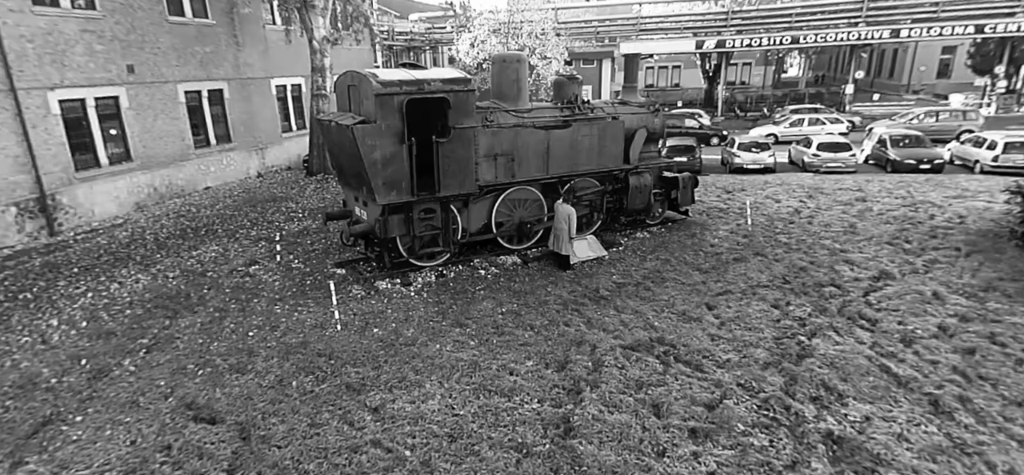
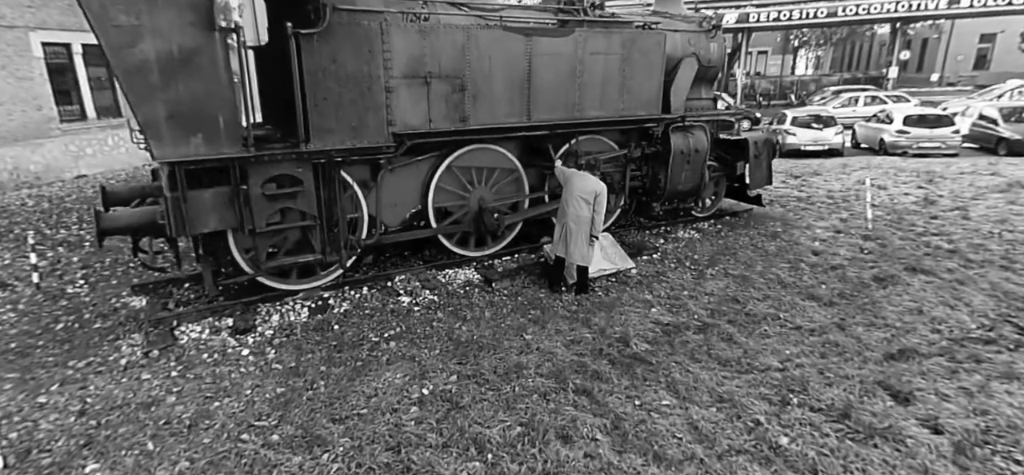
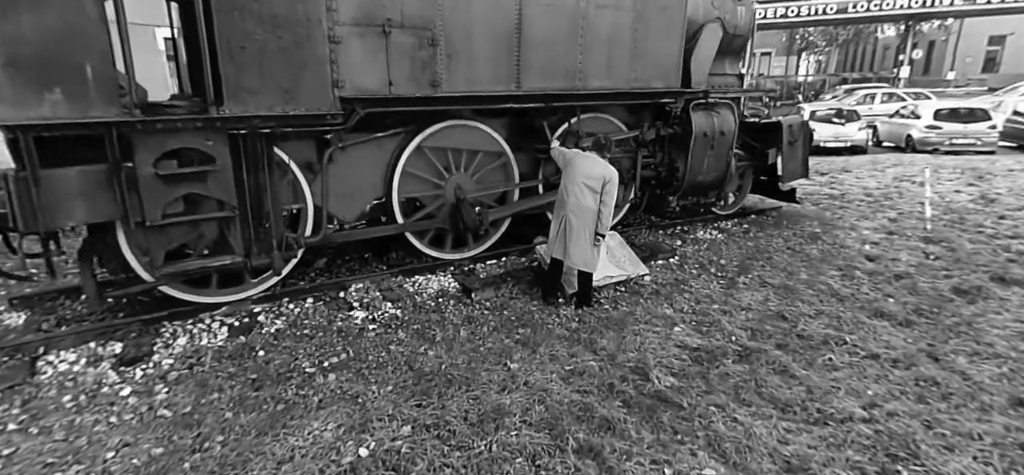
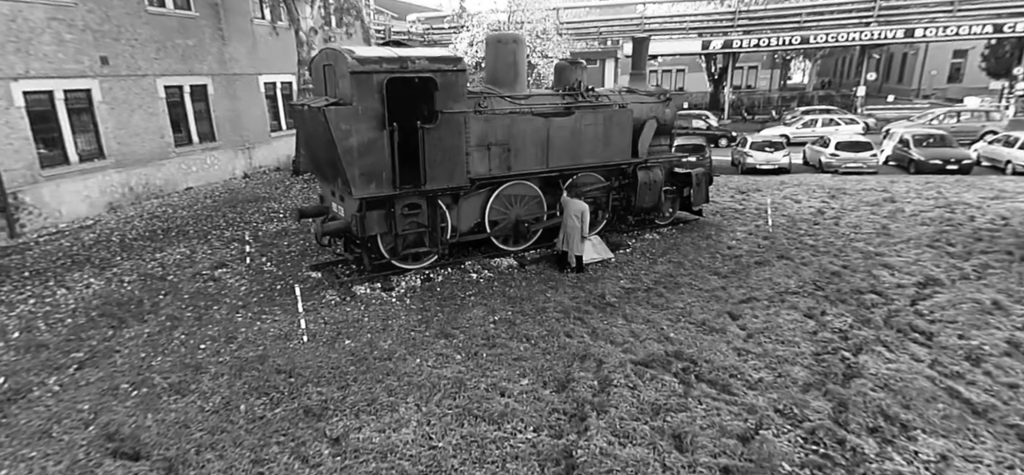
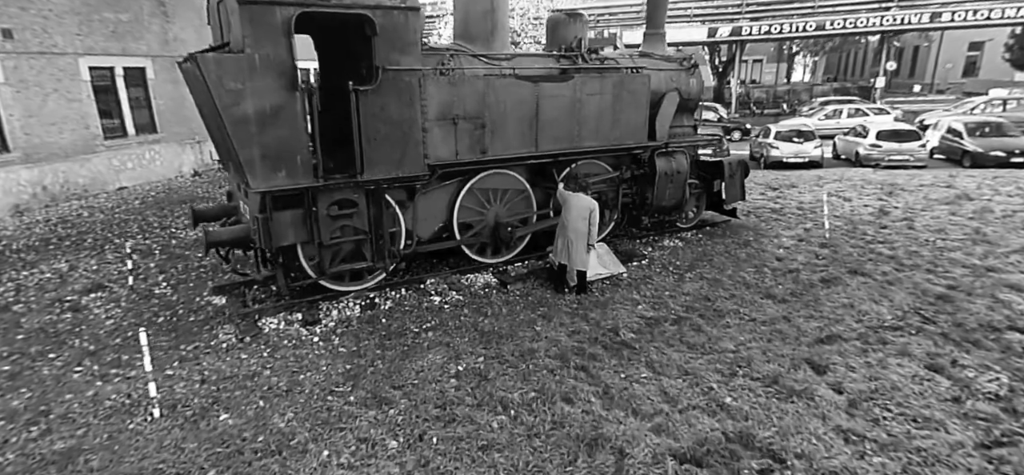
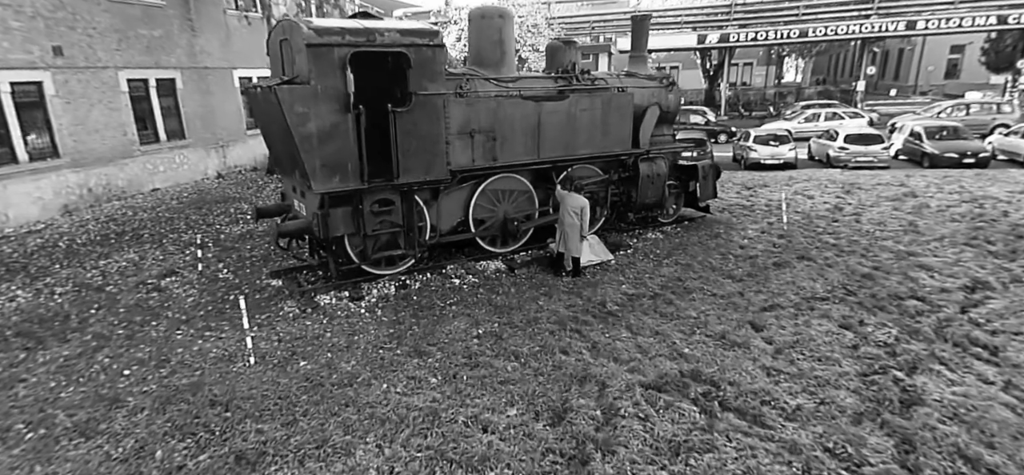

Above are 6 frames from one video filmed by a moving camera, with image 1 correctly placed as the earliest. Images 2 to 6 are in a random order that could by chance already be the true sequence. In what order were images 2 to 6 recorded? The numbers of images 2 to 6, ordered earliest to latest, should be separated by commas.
4, 6, 5, 2, 3
